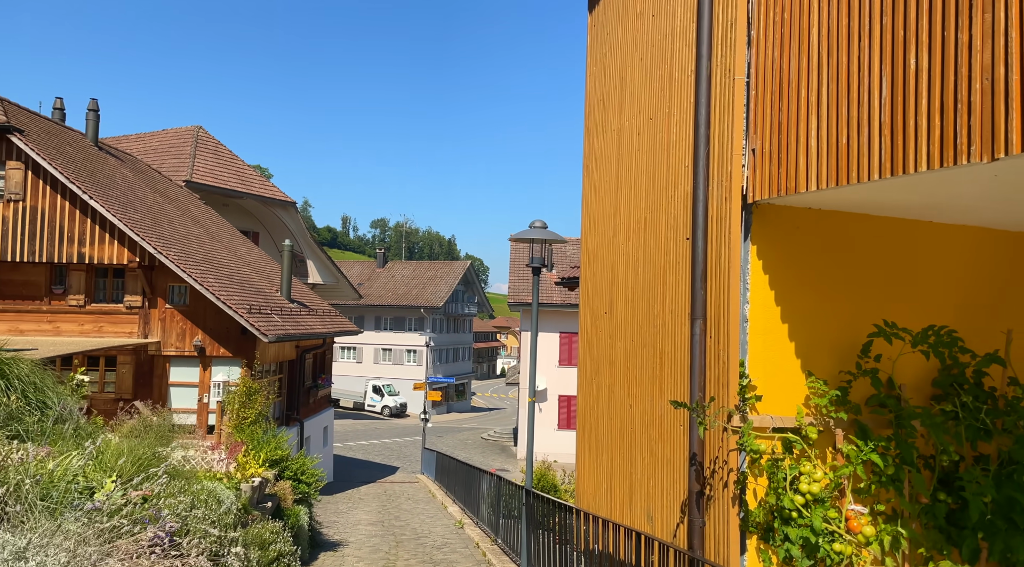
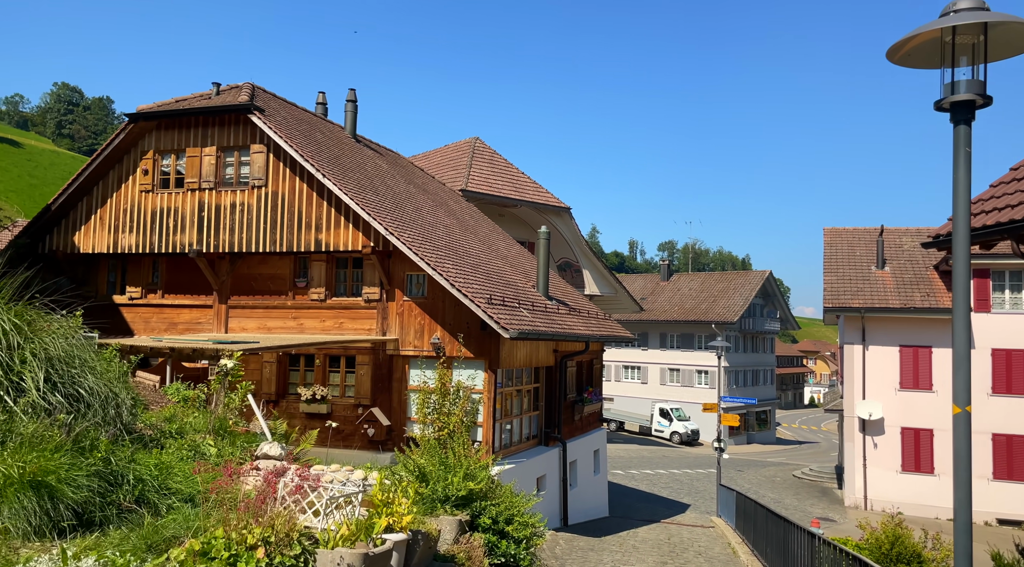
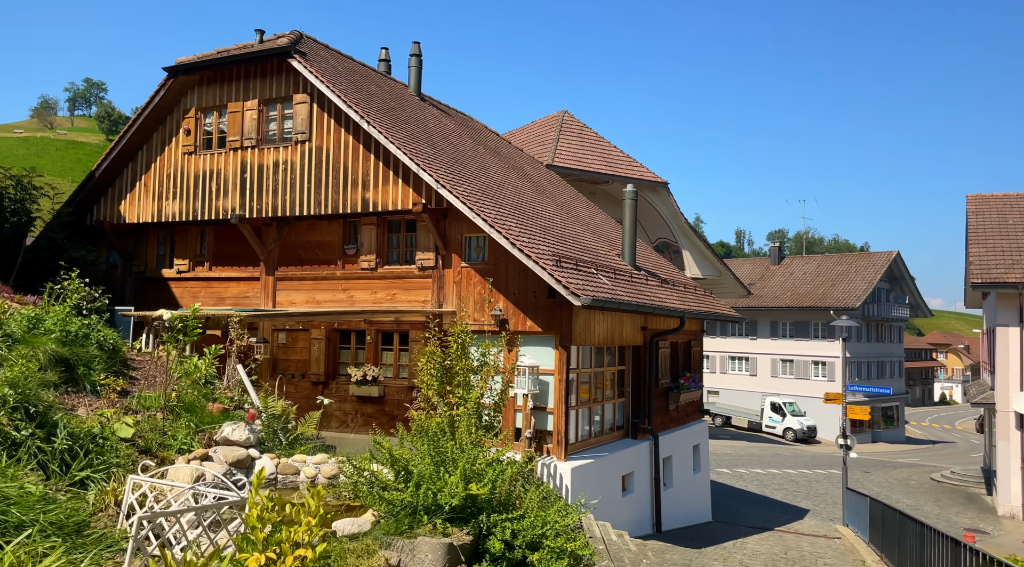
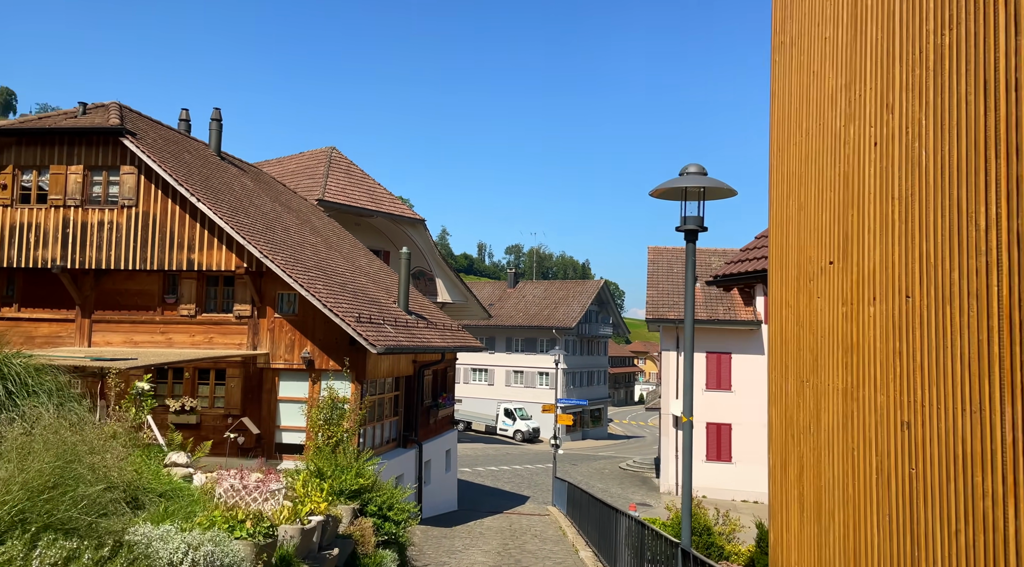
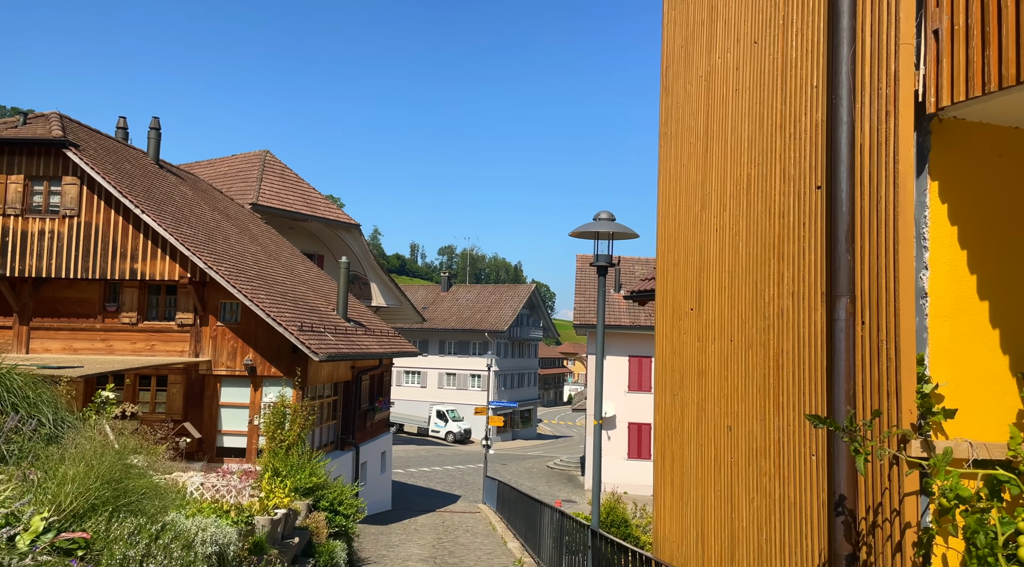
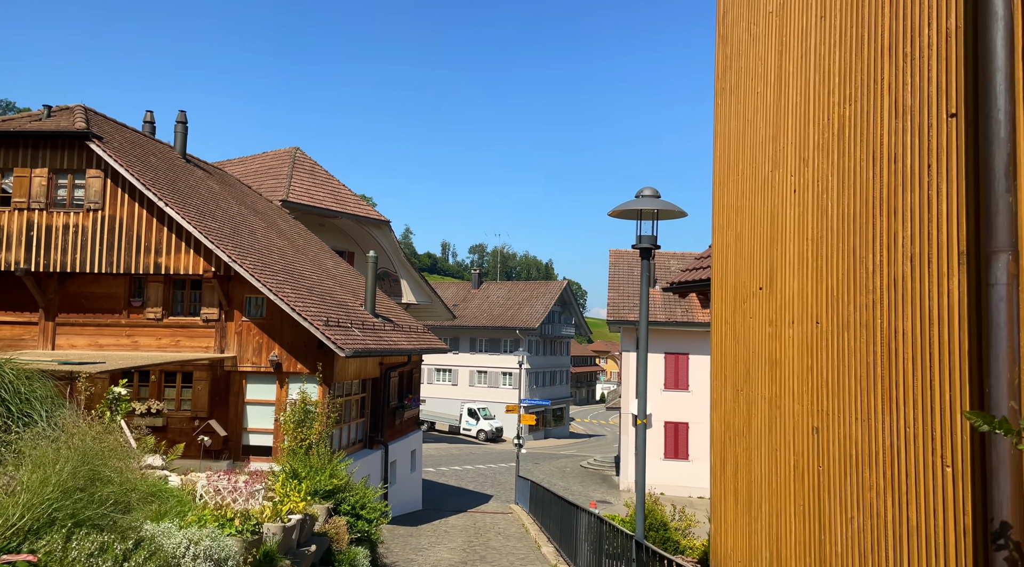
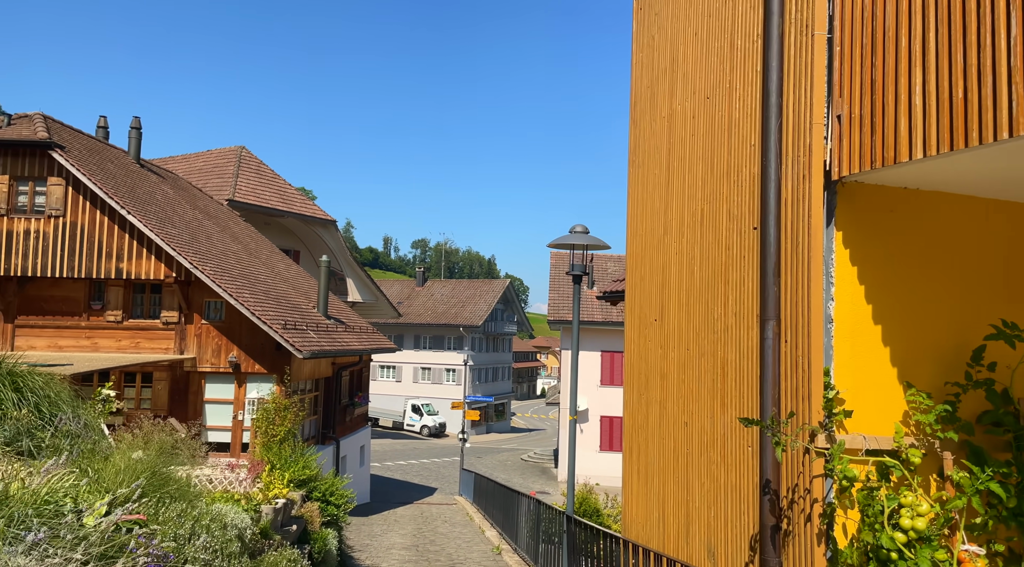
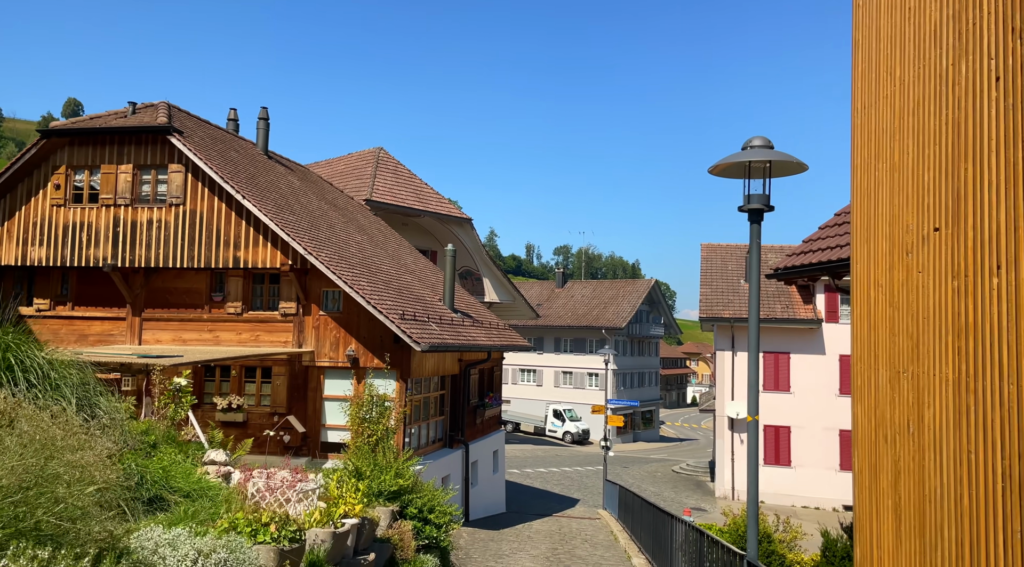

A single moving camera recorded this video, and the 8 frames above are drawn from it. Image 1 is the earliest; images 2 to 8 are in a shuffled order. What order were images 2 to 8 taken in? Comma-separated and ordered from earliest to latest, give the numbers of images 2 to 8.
7, 5, 6, 4, 8, 2, 3
